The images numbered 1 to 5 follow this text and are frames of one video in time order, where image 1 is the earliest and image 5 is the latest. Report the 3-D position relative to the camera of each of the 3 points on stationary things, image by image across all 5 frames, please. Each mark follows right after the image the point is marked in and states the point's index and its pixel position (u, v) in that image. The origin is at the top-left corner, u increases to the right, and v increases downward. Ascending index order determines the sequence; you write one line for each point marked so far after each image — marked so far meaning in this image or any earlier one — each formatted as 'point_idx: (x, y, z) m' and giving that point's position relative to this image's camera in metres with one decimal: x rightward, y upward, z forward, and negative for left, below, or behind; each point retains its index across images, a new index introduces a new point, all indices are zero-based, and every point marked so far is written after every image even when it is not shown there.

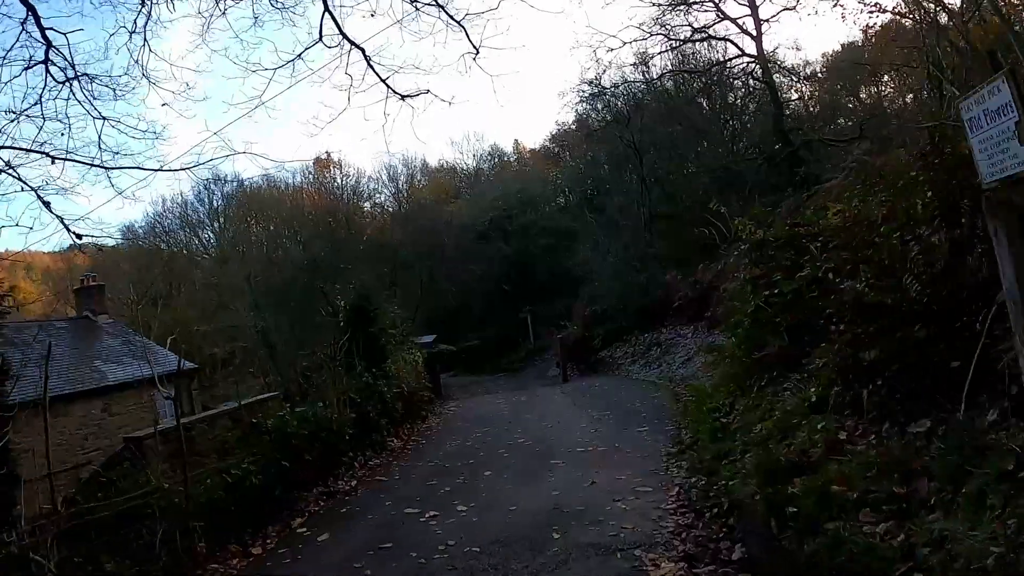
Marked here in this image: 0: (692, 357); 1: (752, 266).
0: (+2.4, -1.0, +17.0) m
1: (+1.9, +0.2, +10.1) m
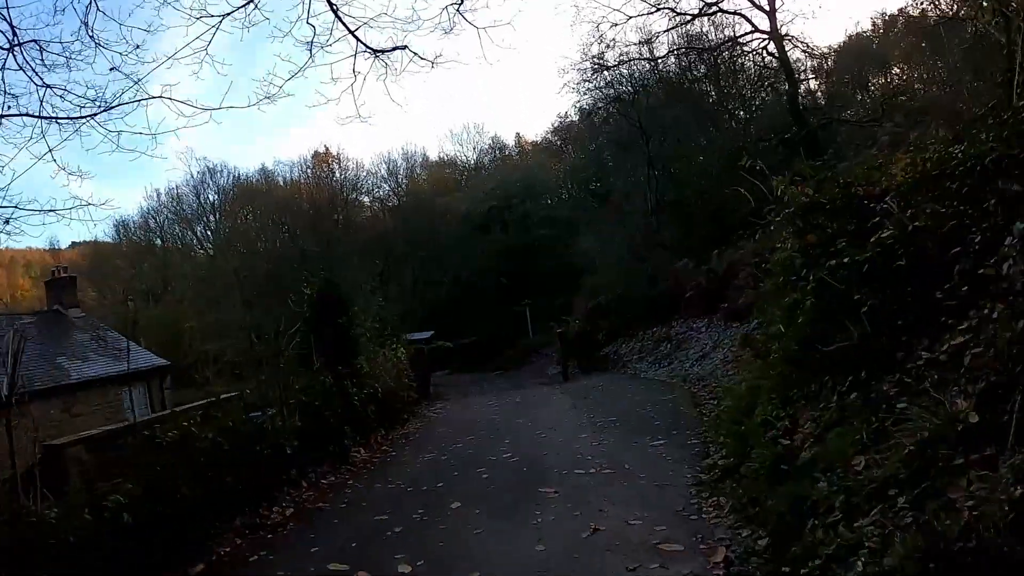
0: (+2.3, -0.8, +14.9) m
1: (+1.8, +0.3, +8.0) m
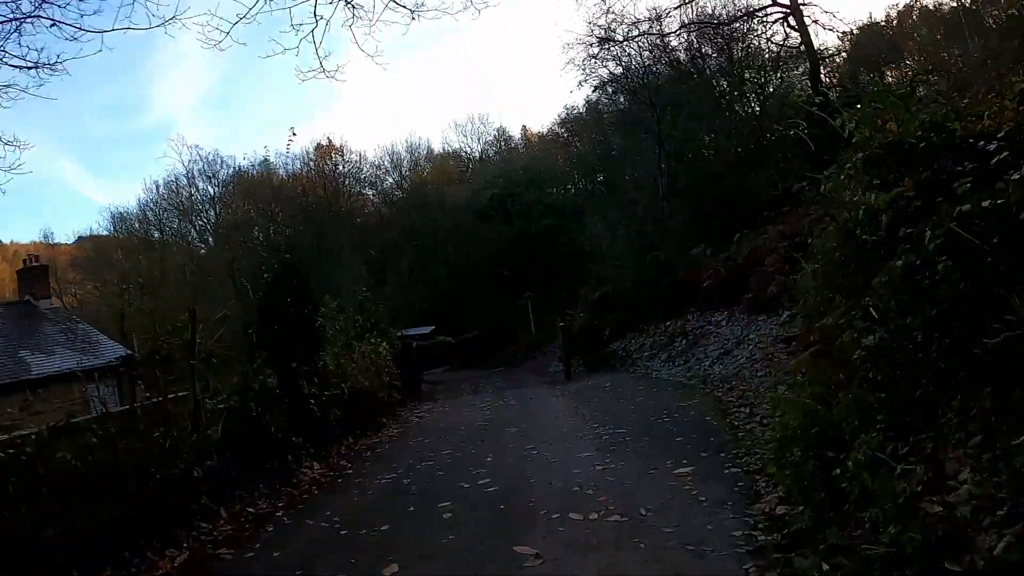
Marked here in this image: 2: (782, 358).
0: (+2.2, -0.7, +12.9) m
1: (+1.6, +0.4, +5.9) m
2: (+2.3, -0.6, +10.8) m
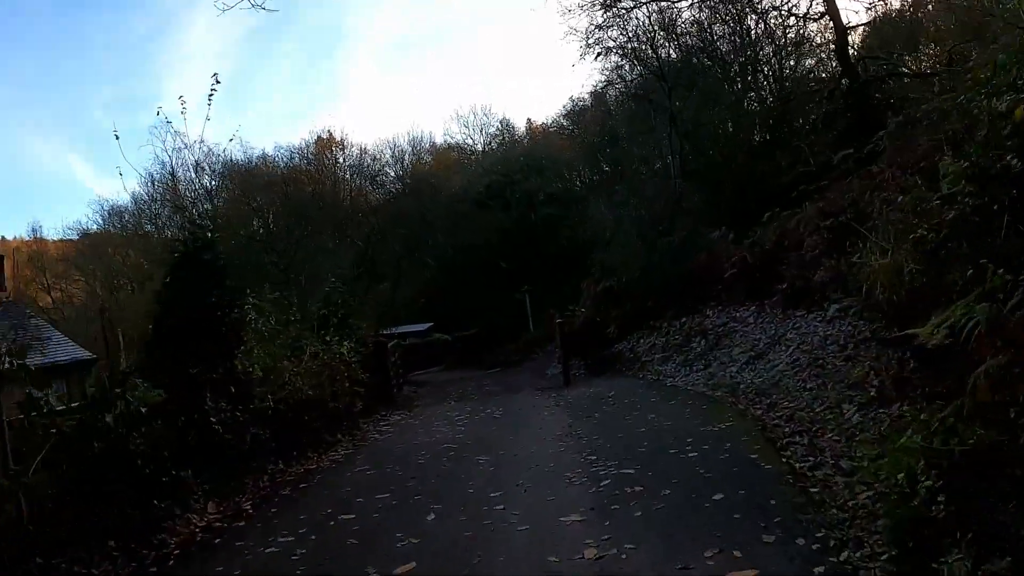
0: (+2.0, -0.6, +10.3) m
1: (+1.4, +0.5, +3.4) m
2: (+2.1, -0.5, +8.2) m
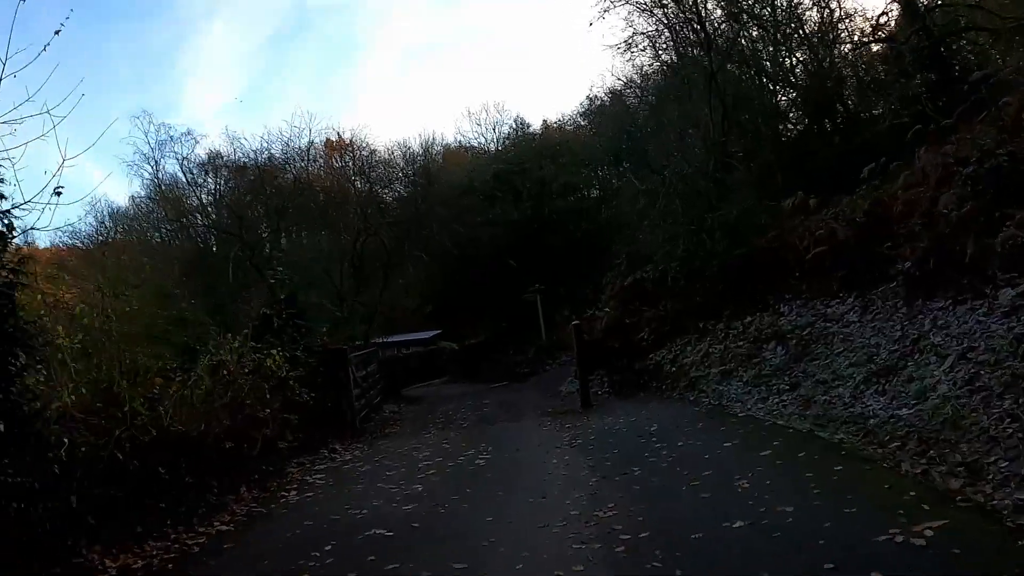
0: (+2.0, -0.5, +6.5) m
1: (+1.3, +0.7, -0.4) m
2: (+2.0, -0.4, +4.4) m
